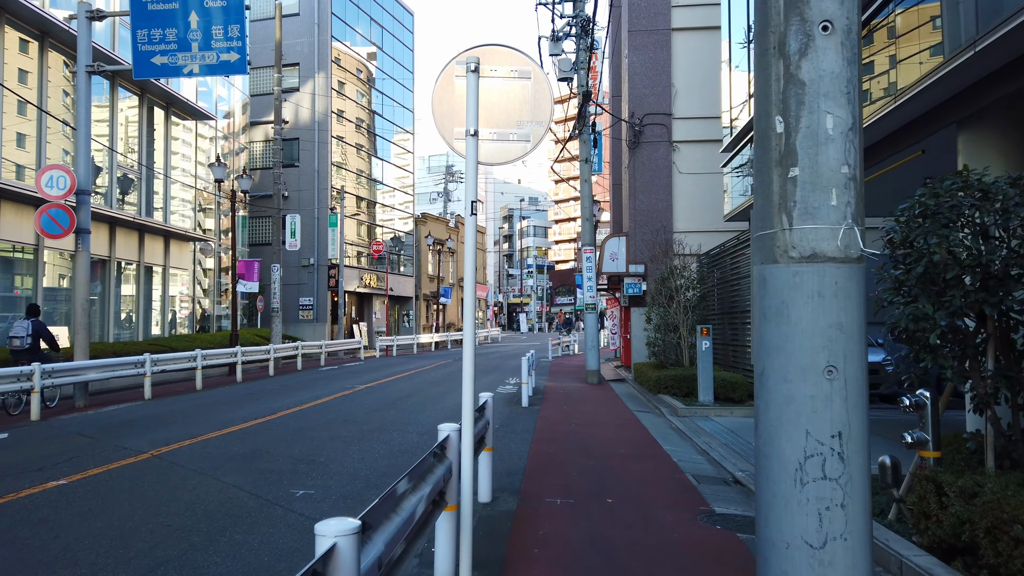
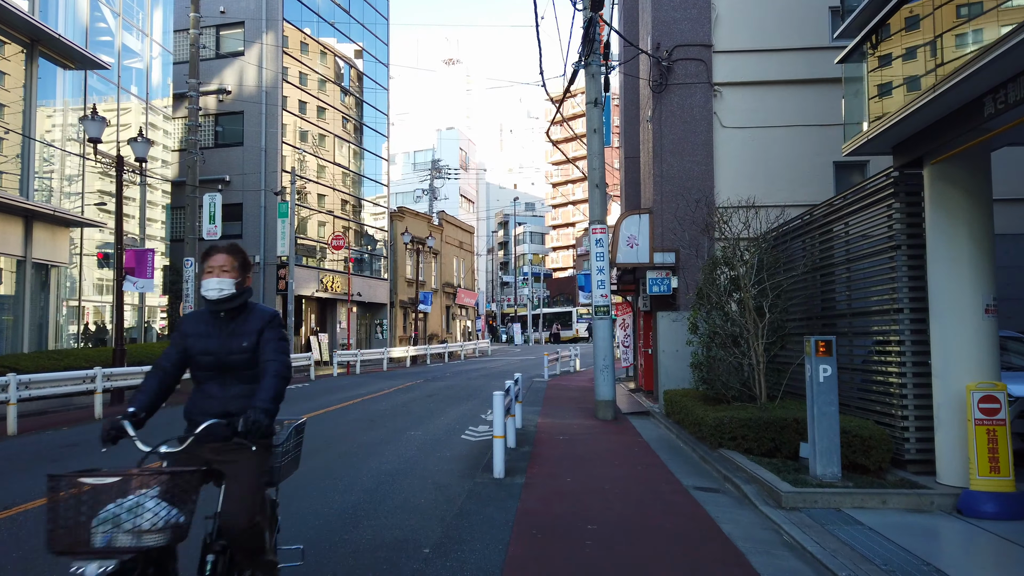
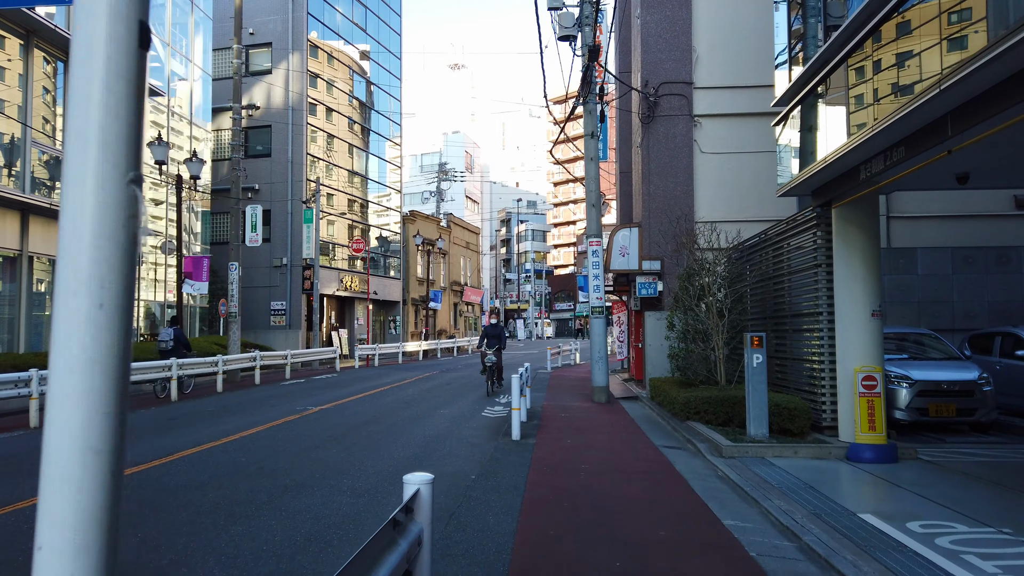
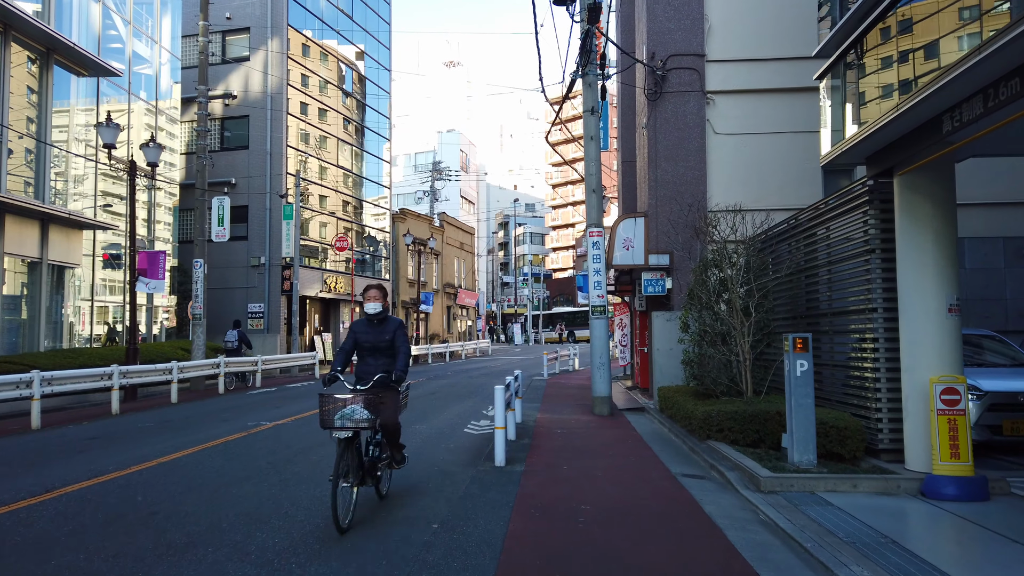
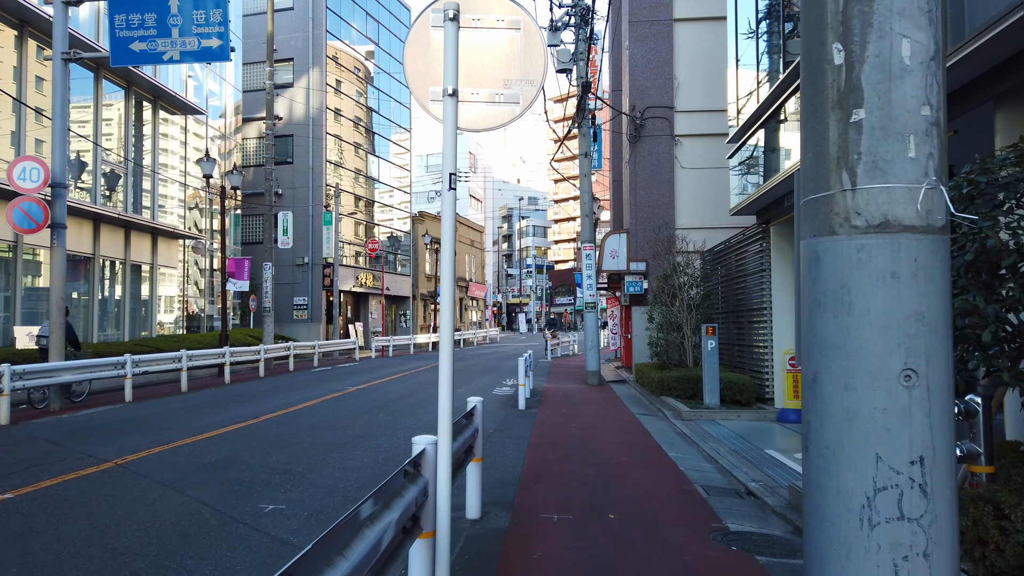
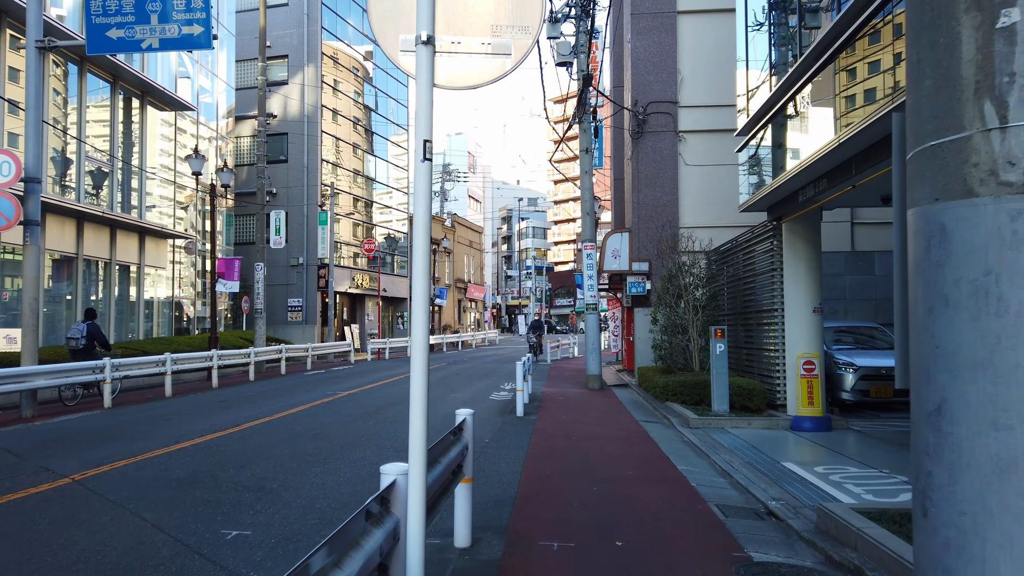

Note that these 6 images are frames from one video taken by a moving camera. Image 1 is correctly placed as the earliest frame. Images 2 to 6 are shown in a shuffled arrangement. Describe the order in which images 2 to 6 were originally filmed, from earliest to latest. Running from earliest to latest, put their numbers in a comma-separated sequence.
5, 6, 3, 4, 2
